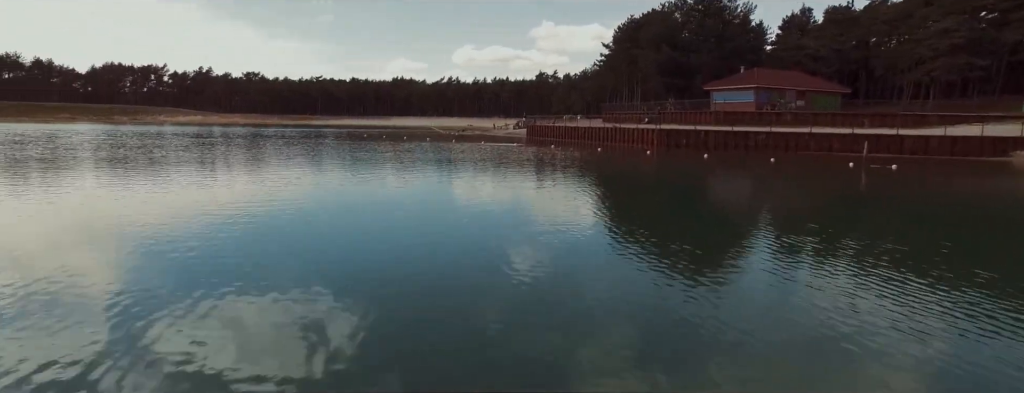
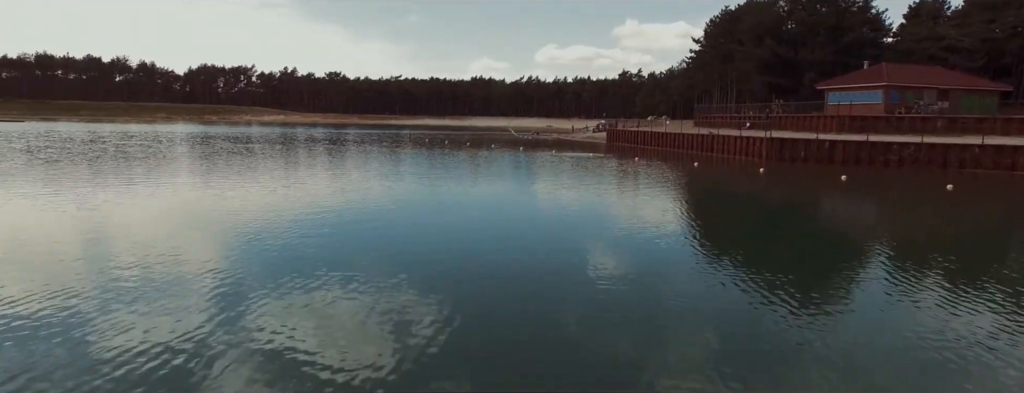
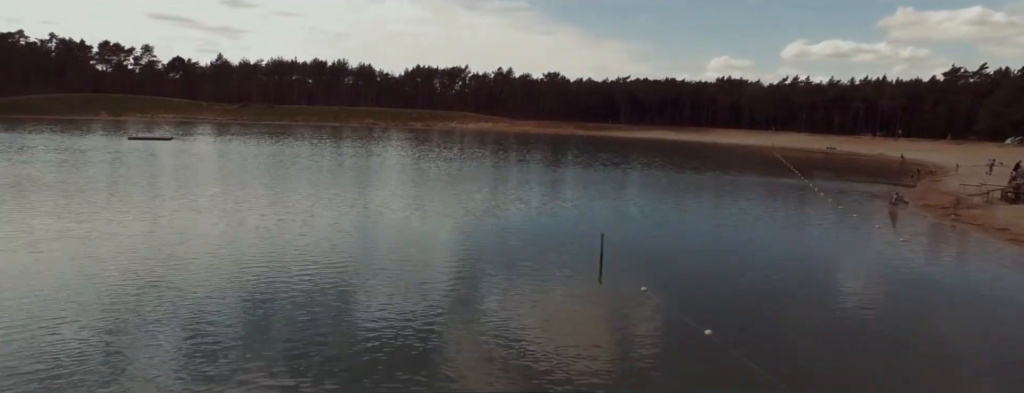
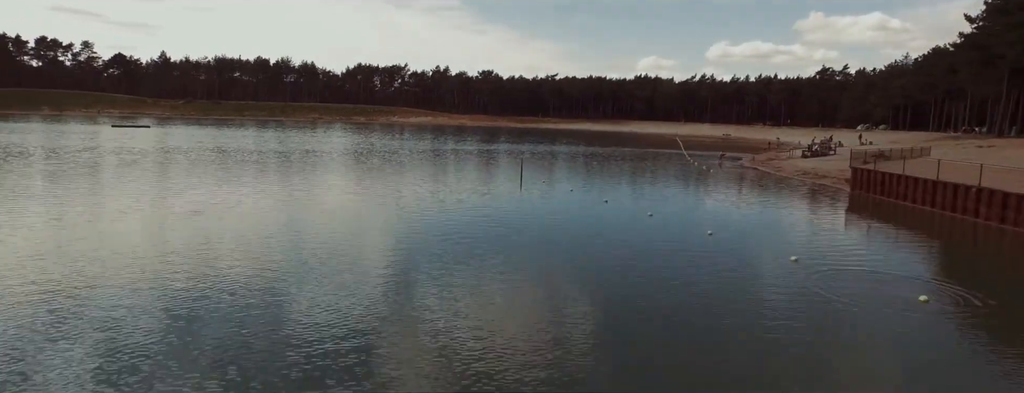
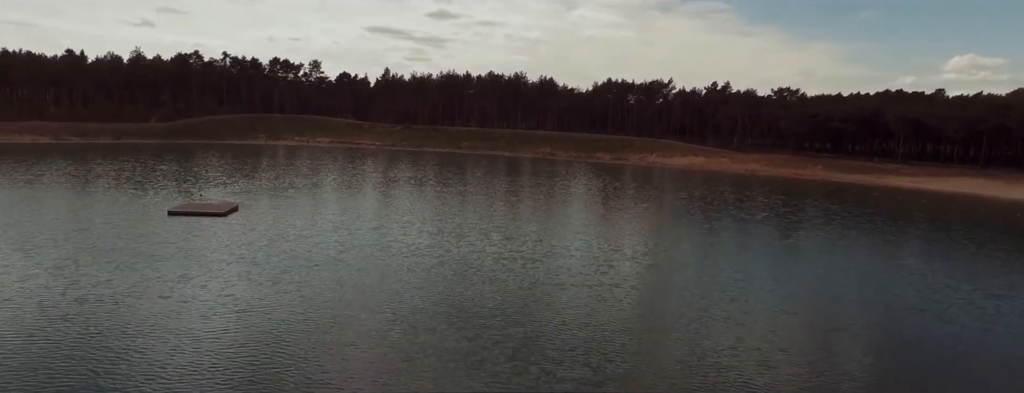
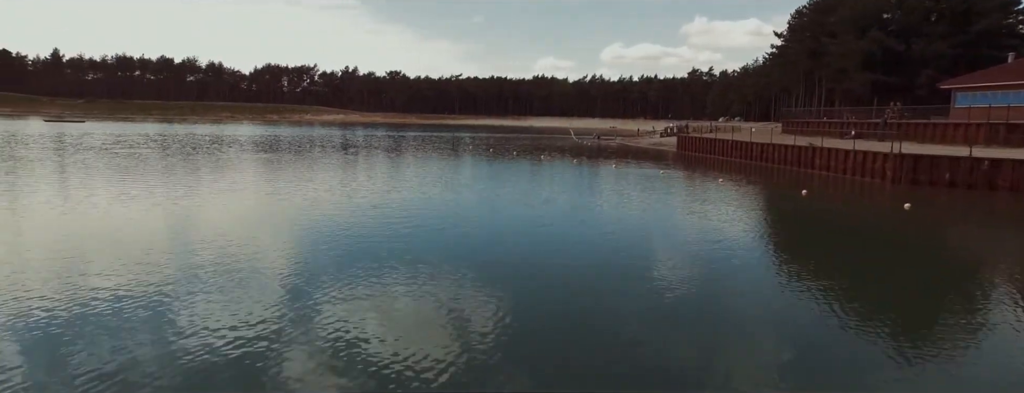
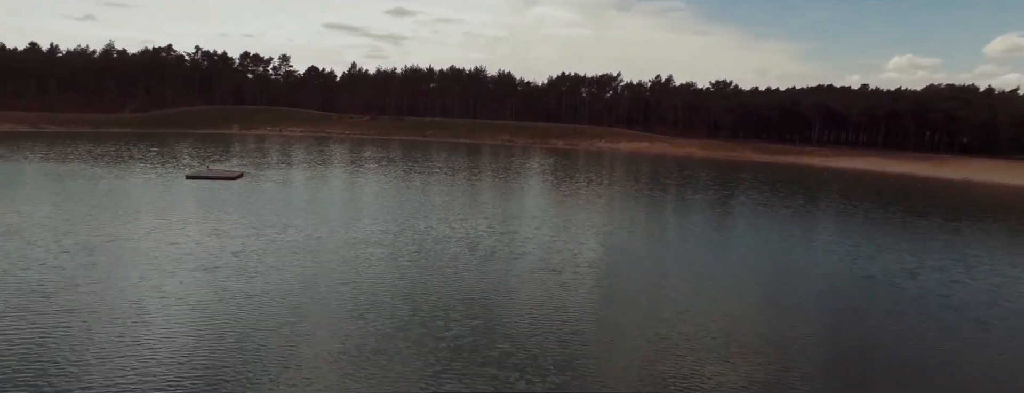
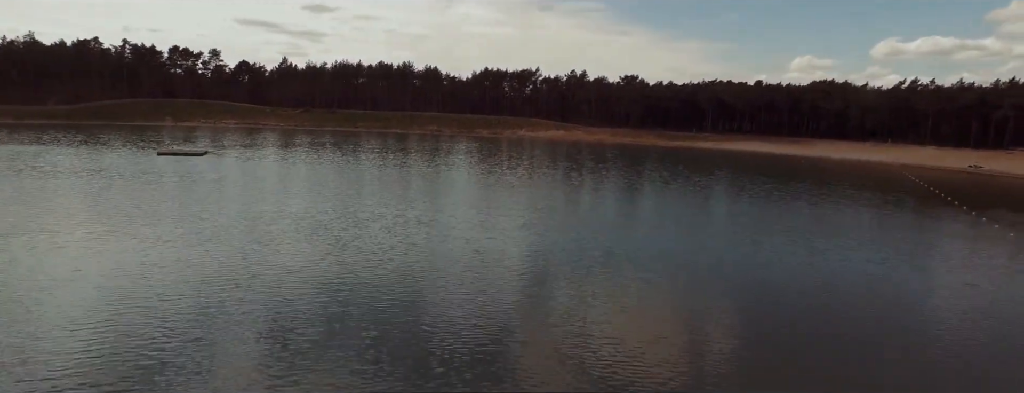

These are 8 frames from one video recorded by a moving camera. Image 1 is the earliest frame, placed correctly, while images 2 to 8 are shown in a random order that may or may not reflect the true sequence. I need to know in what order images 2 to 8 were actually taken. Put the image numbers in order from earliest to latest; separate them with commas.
2, 6, 4, 3, 8, 7, 5
